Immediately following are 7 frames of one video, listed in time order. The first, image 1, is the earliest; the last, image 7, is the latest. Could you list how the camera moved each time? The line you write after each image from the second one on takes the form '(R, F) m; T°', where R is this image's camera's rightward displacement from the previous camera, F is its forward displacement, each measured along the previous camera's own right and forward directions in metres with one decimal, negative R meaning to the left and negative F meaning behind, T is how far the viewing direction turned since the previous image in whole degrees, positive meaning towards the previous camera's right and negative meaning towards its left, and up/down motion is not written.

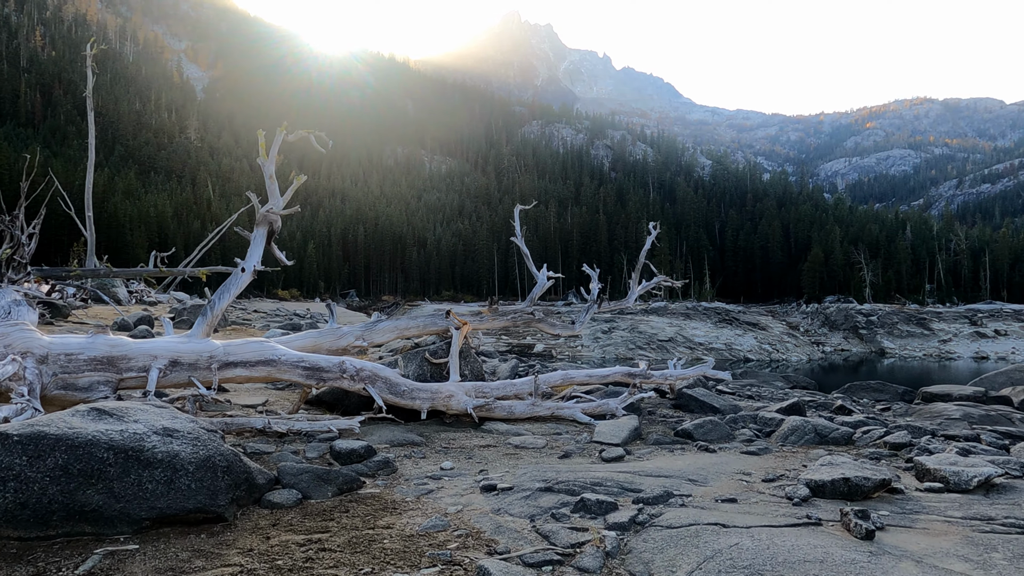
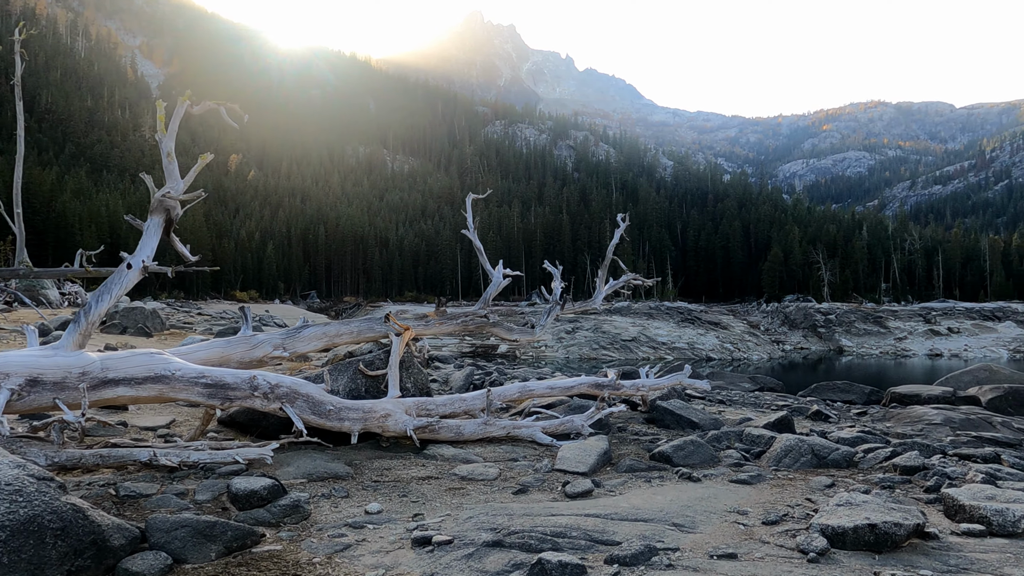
(+0.1, +1.2) m; +3°
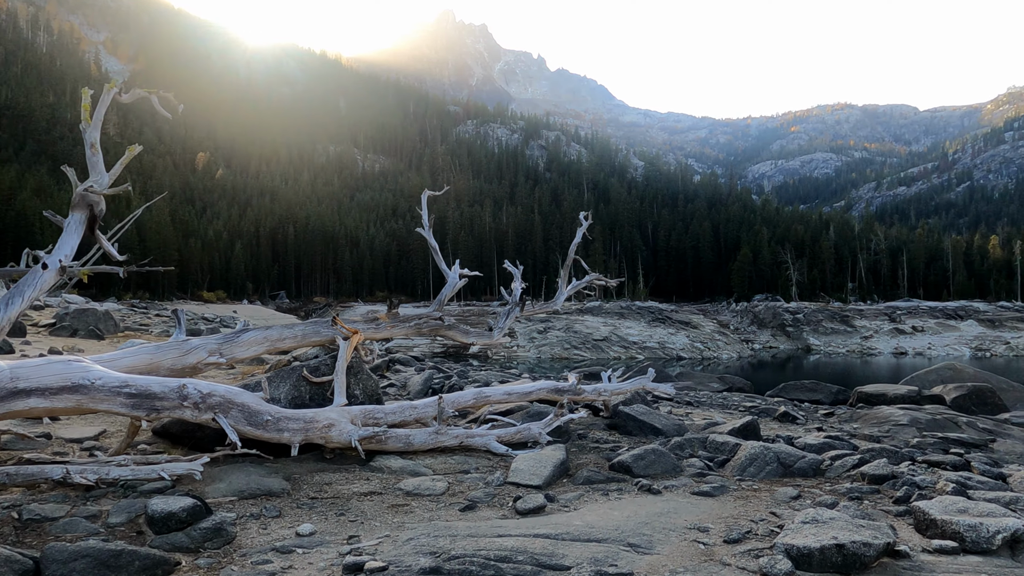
(+0.2, +0.4) m; +2°
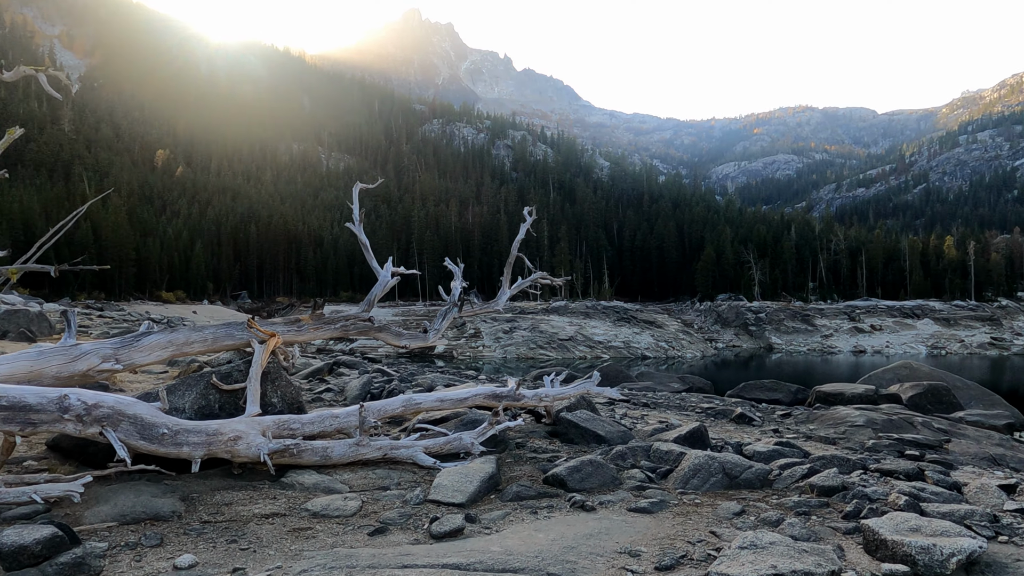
(+0.3, +0.5) m; +2°
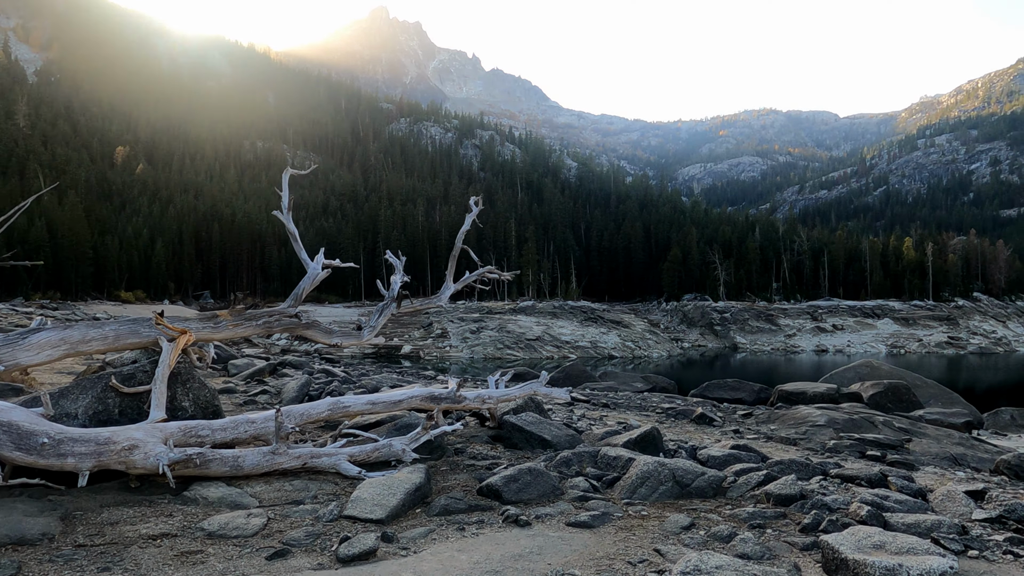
(+0.3, +0.5) m; +2°
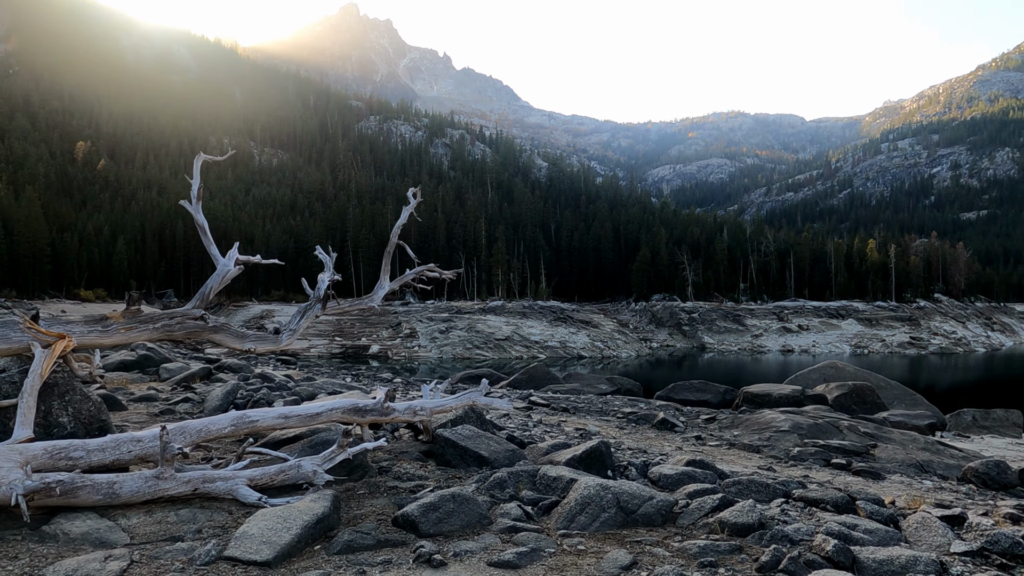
(+0.3, +0.7) m; +2°
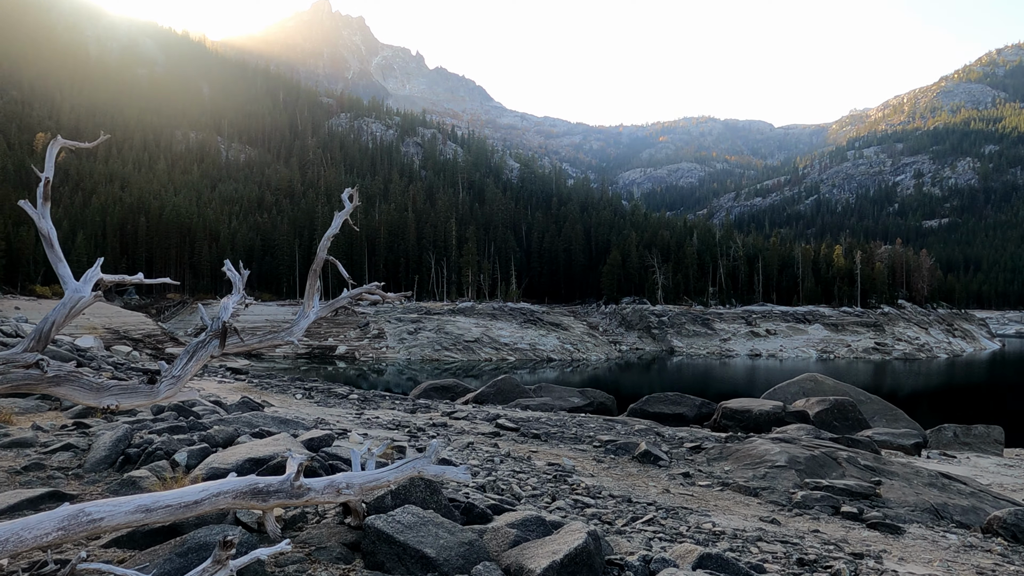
(+0.1, +1.6) m; +2°
